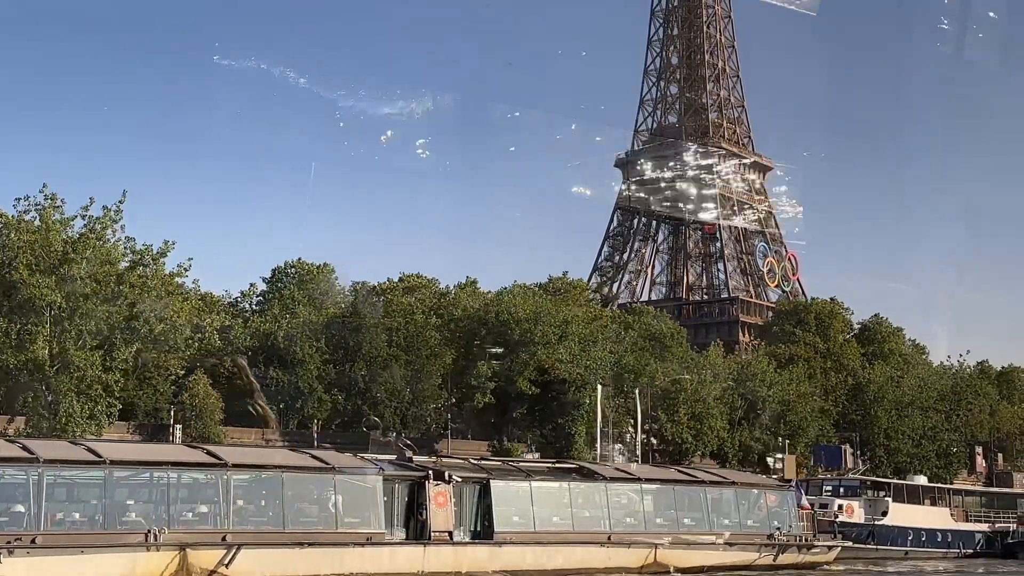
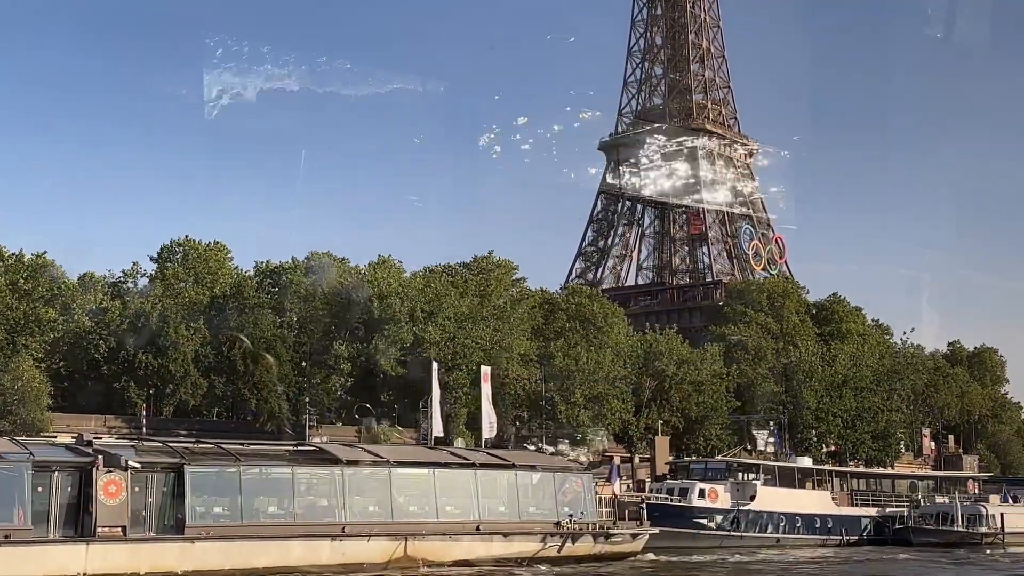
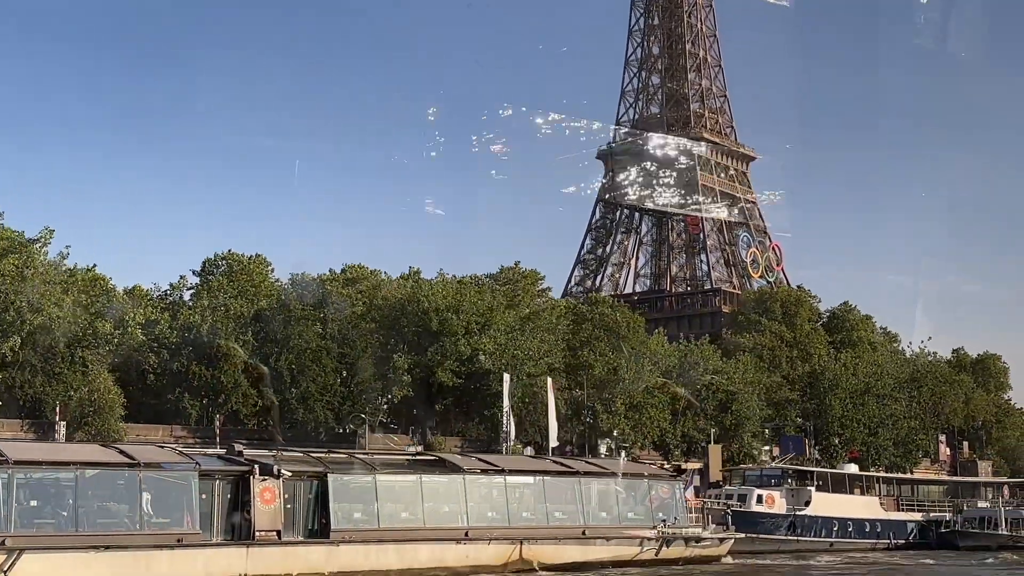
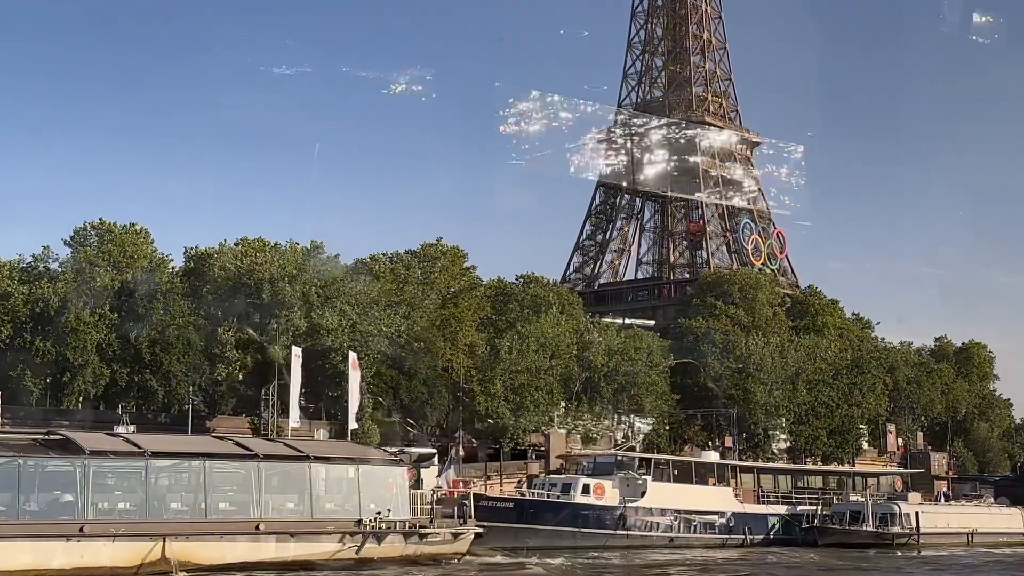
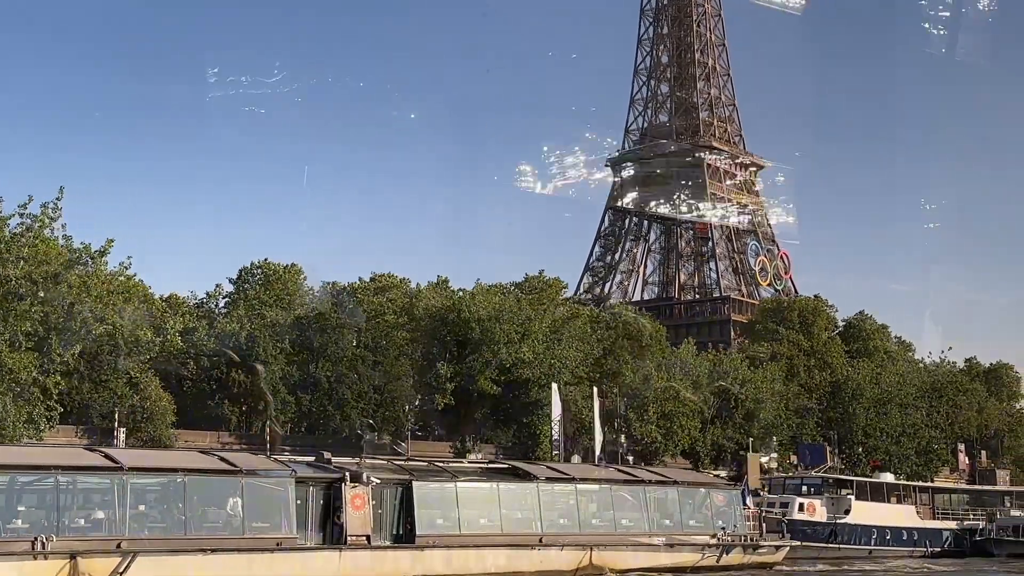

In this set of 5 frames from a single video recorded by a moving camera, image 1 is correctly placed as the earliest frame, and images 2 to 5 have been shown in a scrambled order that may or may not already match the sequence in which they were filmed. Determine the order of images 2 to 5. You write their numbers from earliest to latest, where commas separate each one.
5, 3, 2, 4
